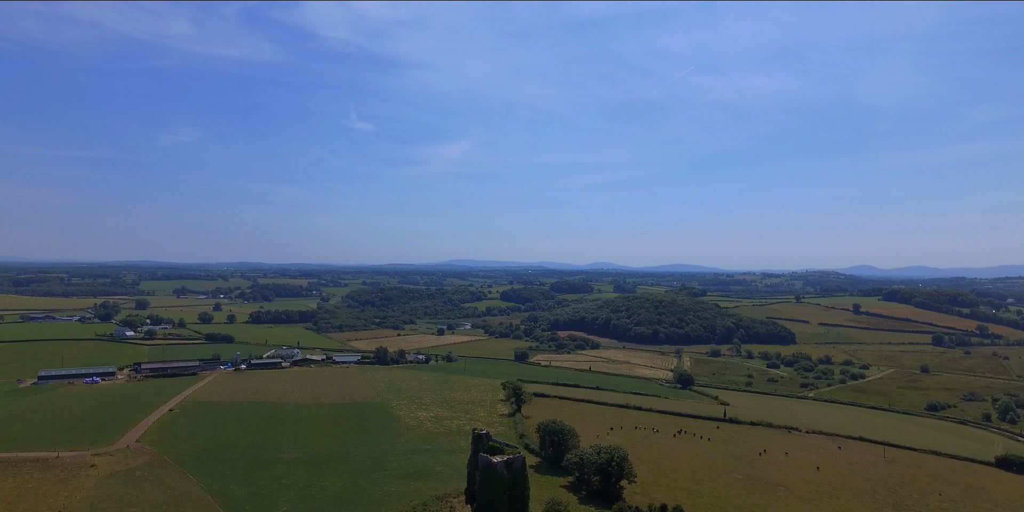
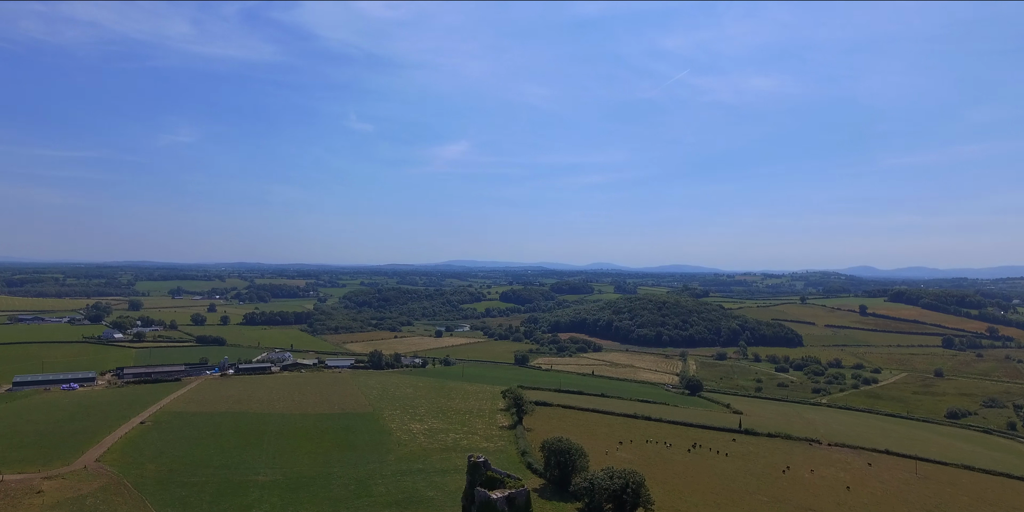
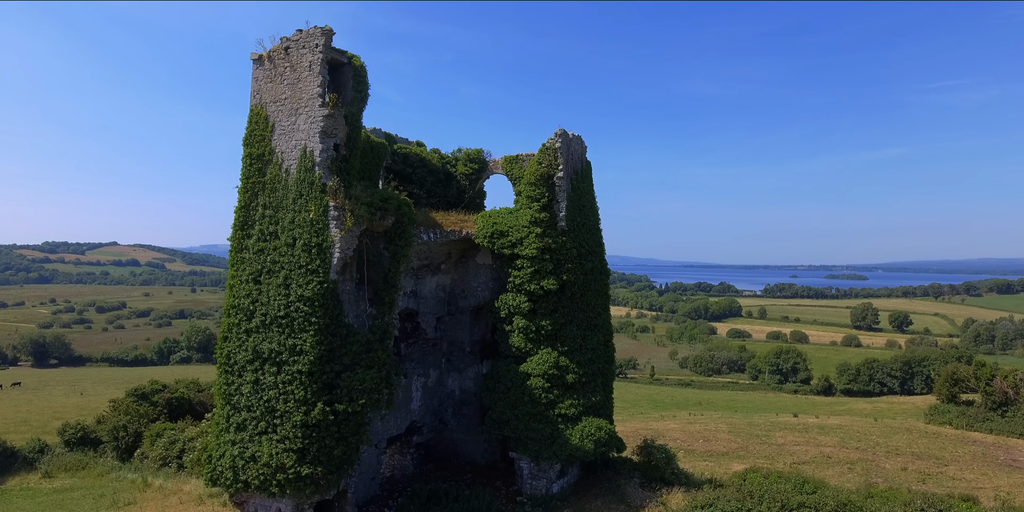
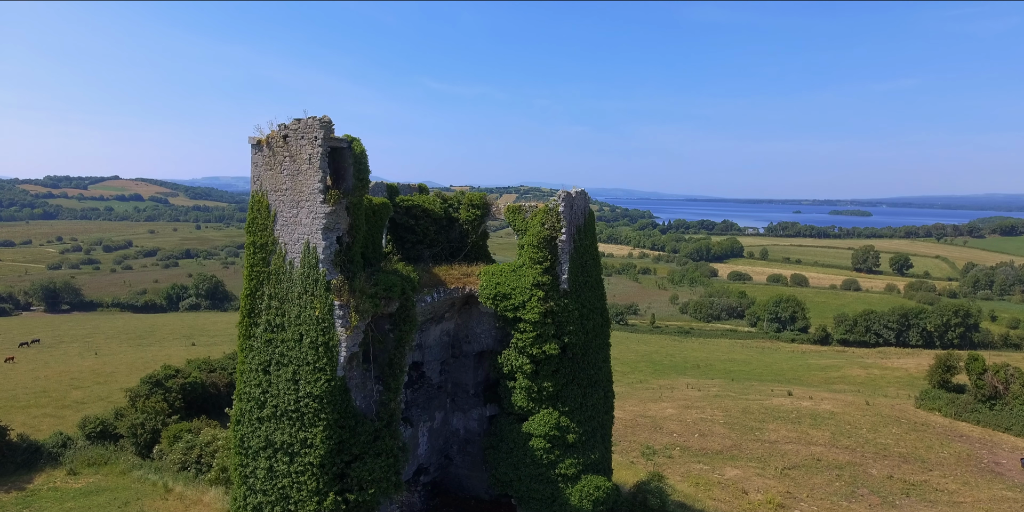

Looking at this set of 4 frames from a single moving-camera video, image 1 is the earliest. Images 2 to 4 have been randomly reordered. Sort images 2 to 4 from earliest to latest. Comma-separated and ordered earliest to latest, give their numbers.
2, 3, 4
